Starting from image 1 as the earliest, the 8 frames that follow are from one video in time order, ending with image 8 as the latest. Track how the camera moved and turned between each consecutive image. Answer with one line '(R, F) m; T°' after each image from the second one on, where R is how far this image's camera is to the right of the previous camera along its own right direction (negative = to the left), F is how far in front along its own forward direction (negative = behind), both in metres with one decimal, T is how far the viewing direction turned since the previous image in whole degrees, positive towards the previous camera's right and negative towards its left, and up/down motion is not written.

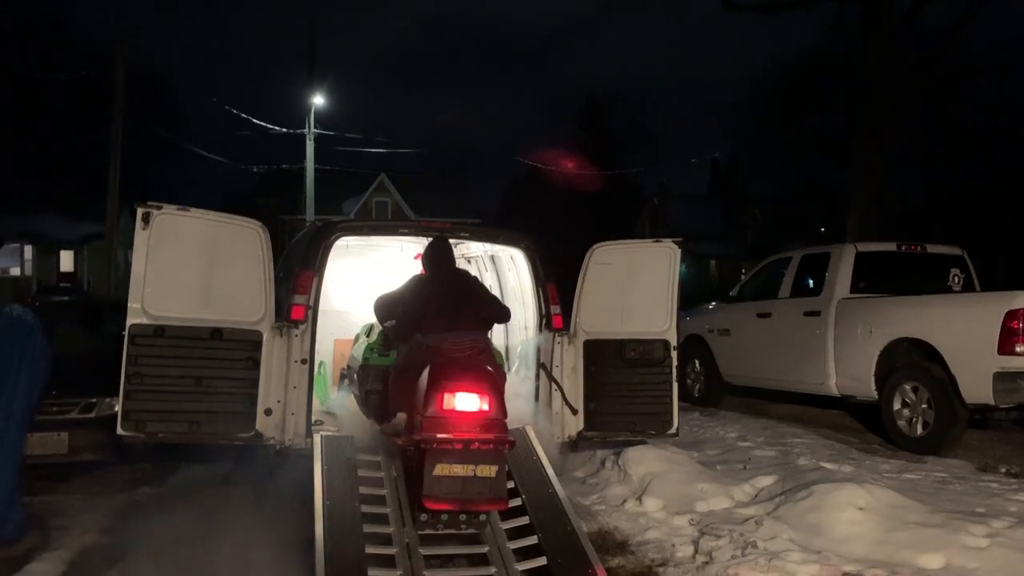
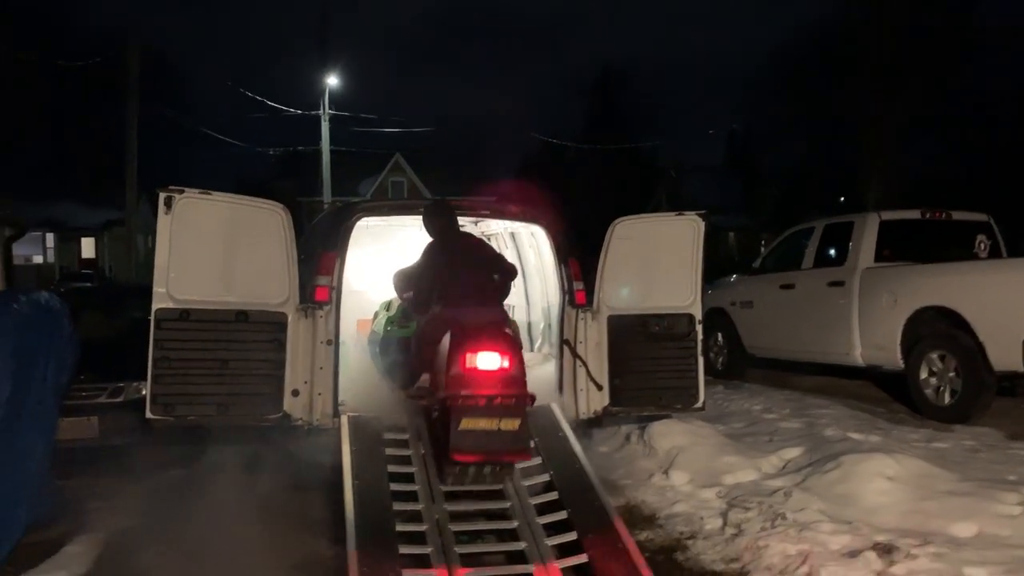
(0.0, 0.0) m; -1°
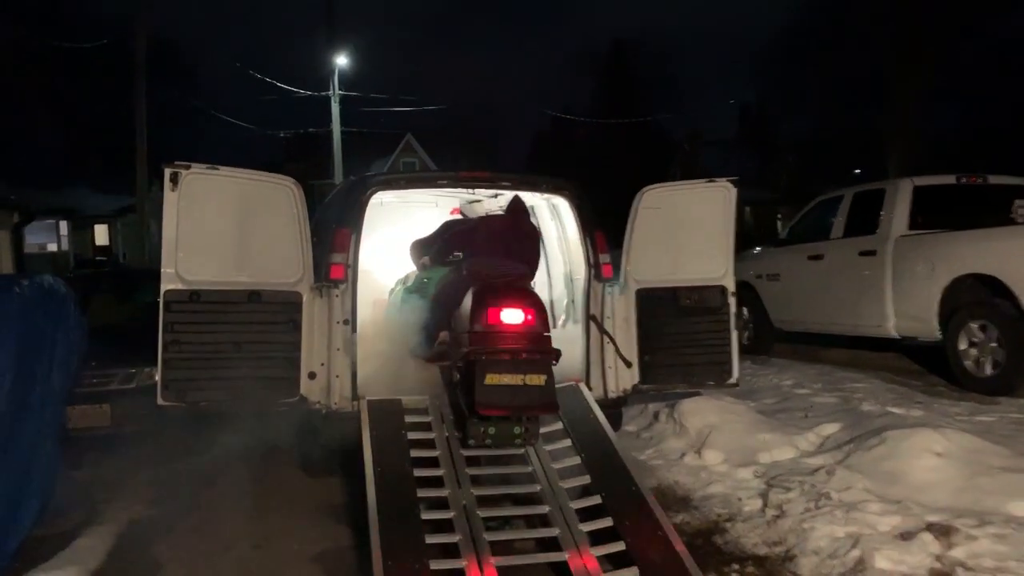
(-0.1, +0.3) m; -1°
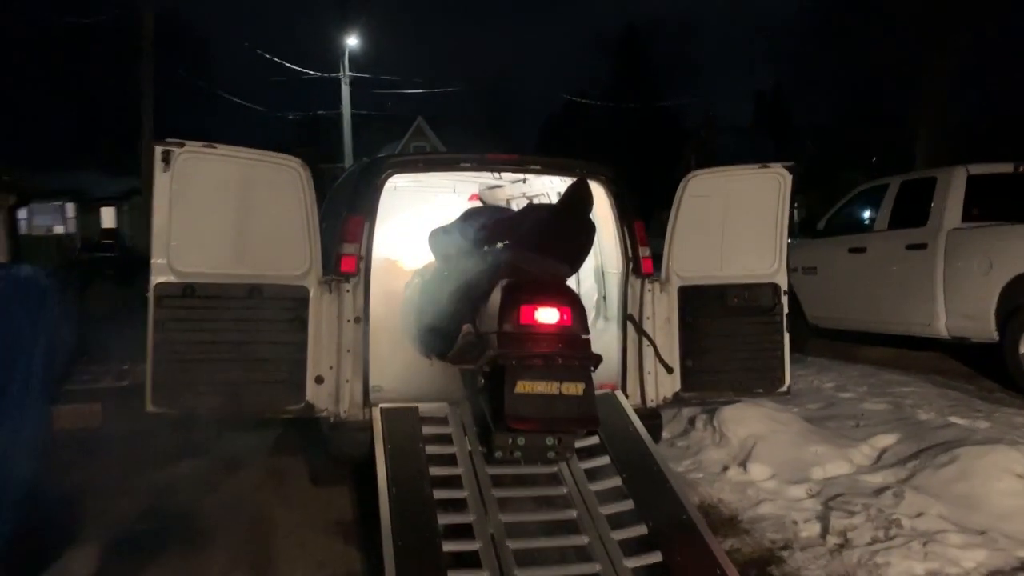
(-0.1, +0.6) m; -1°
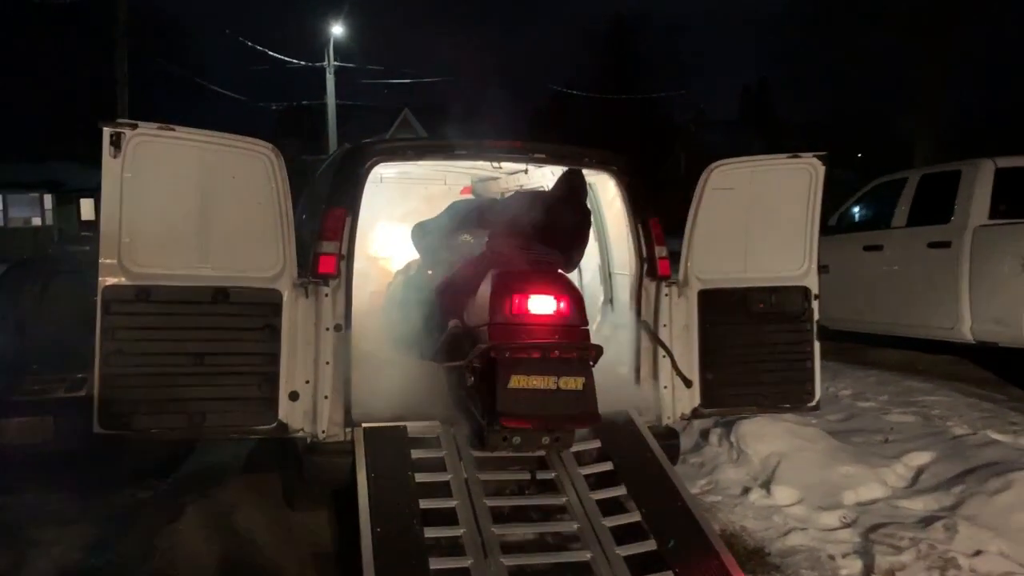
(-0.1, +0.6) m; +1°
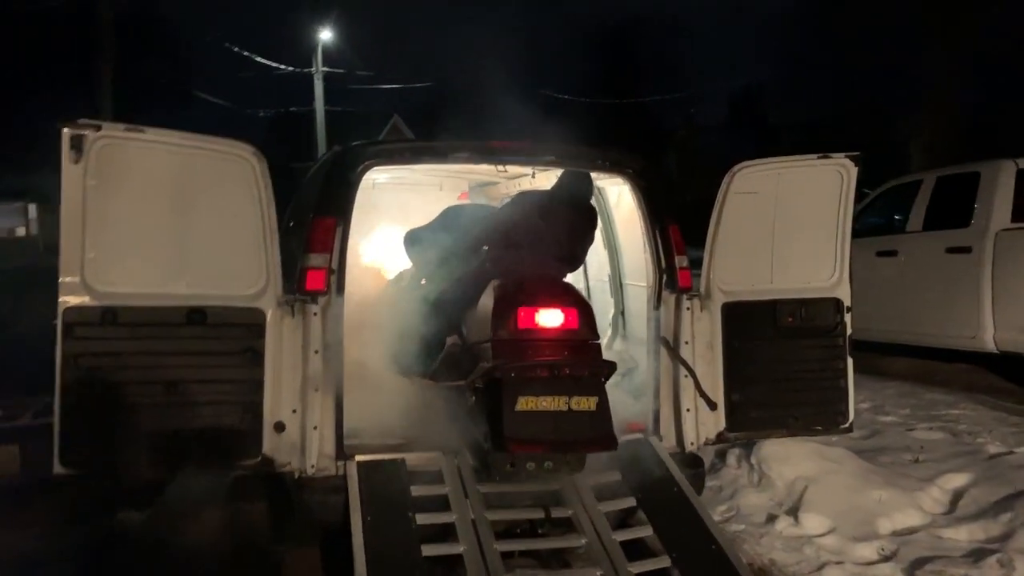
(-0.1, +0.4) m; +1°
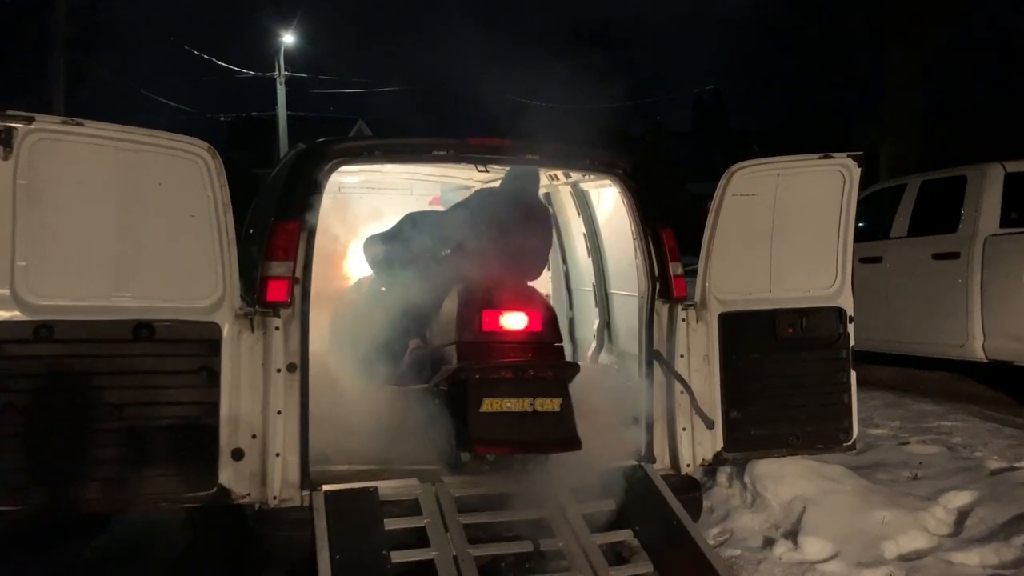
(-0.1, +0.3) m; +2°
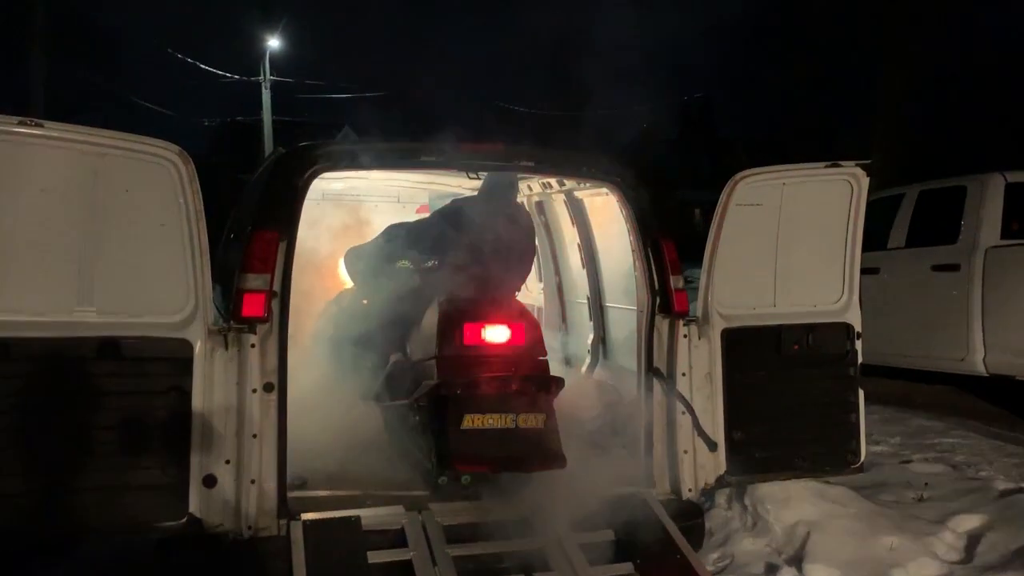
(0.0, +0.2) m; +1°
